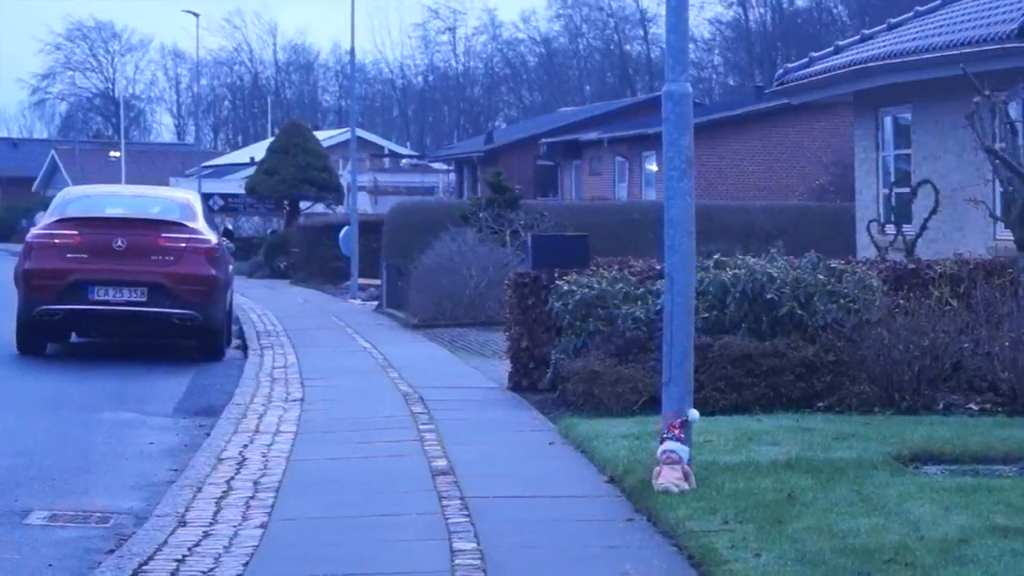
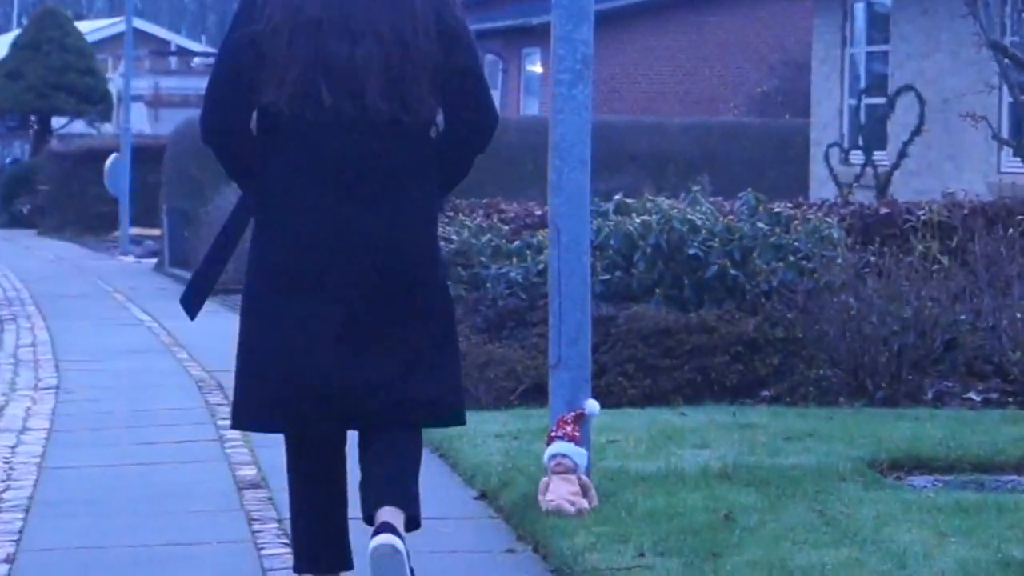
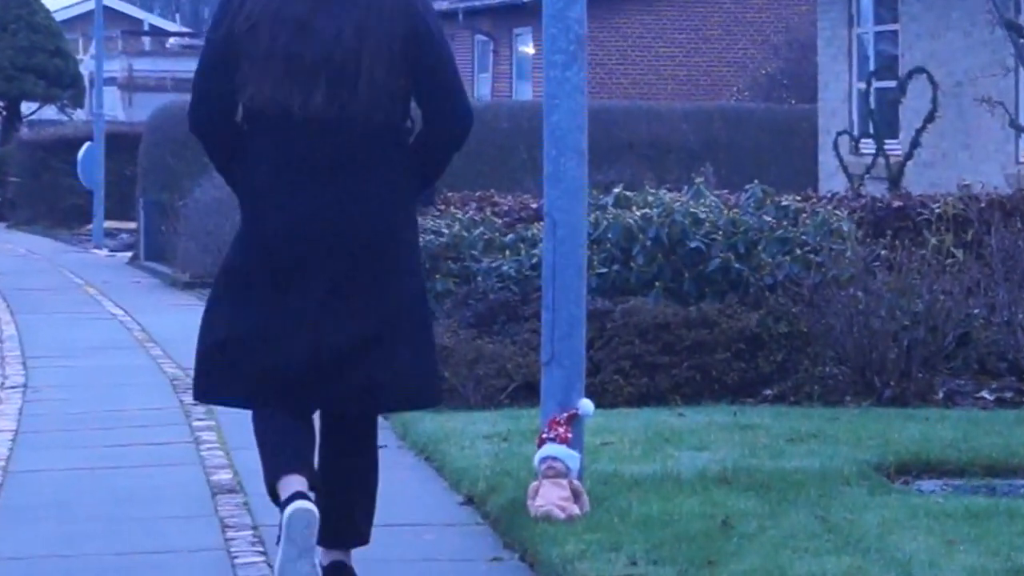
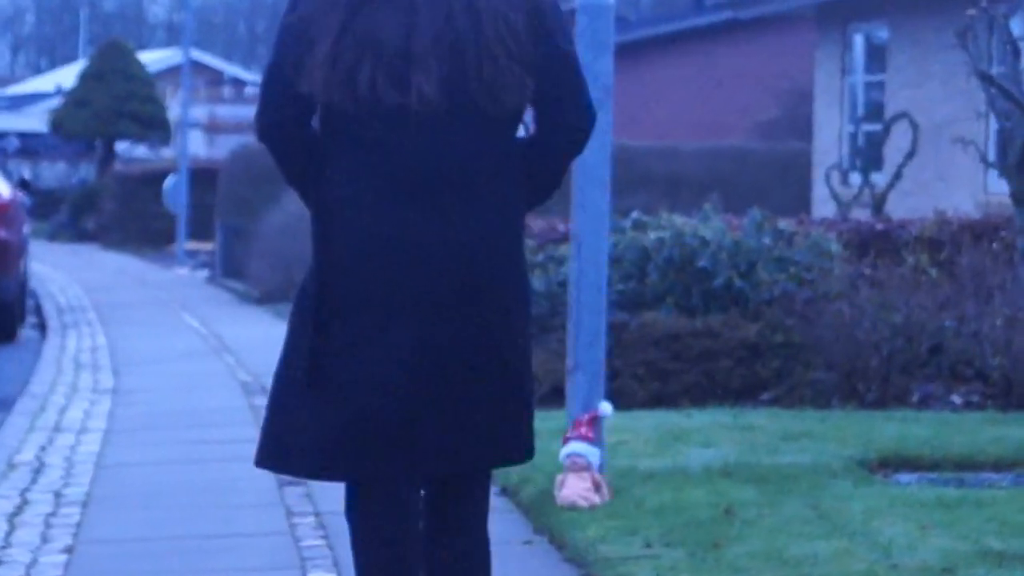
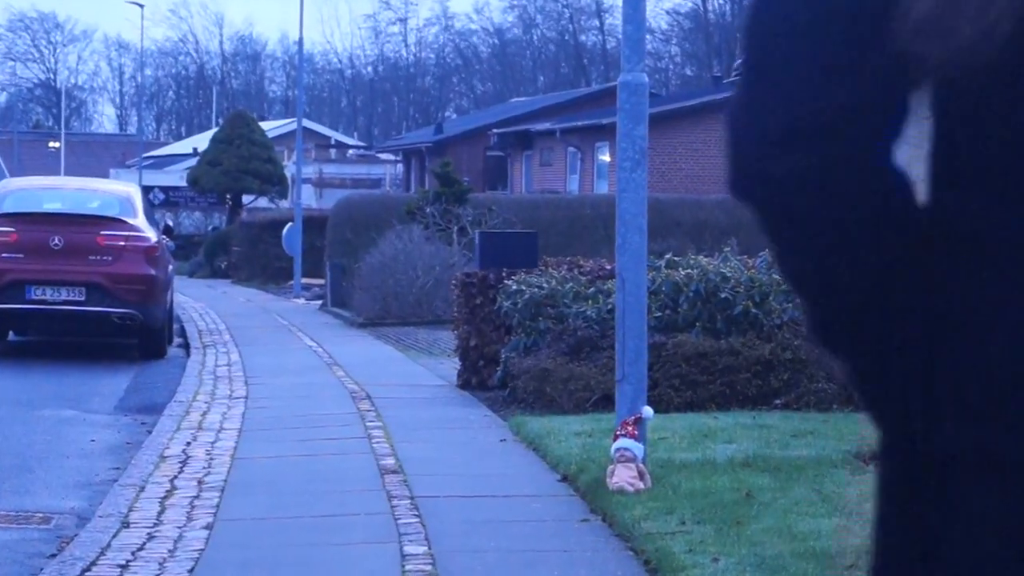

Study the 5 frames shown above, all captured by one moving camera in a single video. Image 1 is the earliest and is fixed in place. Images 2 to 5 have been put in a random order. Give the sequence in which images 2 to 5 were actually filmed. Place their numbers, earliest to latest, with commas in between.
5, 4, 2, 3
